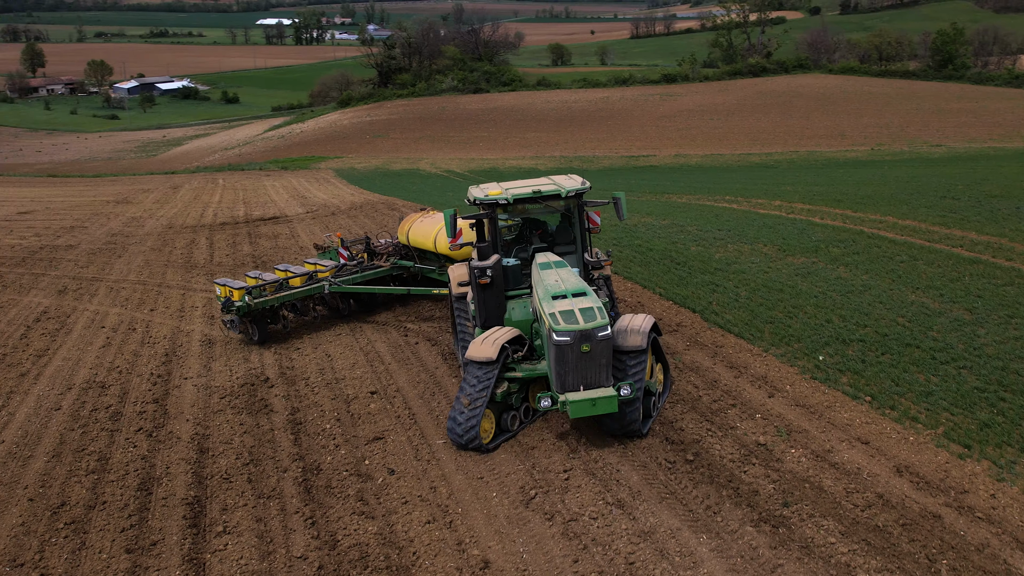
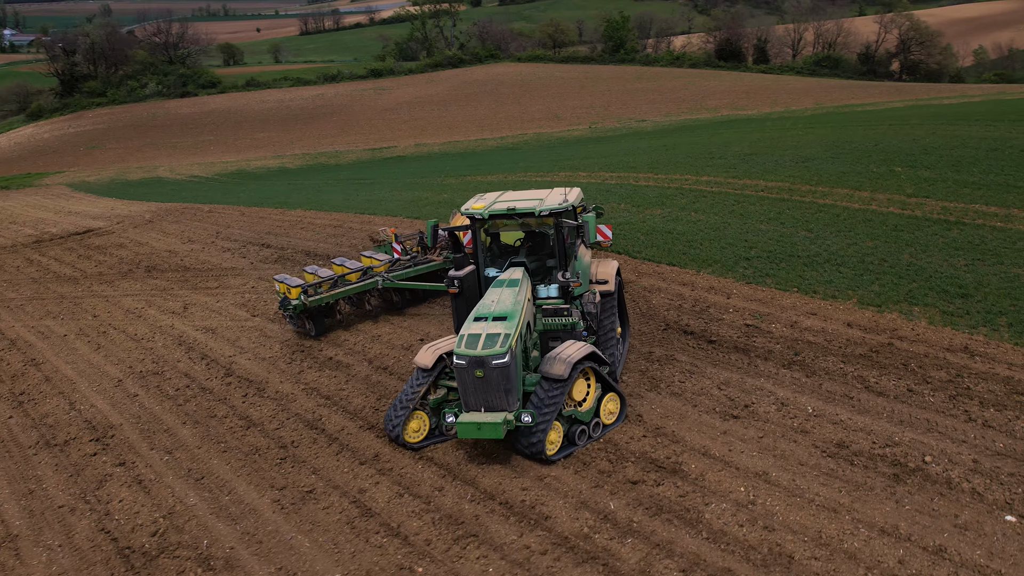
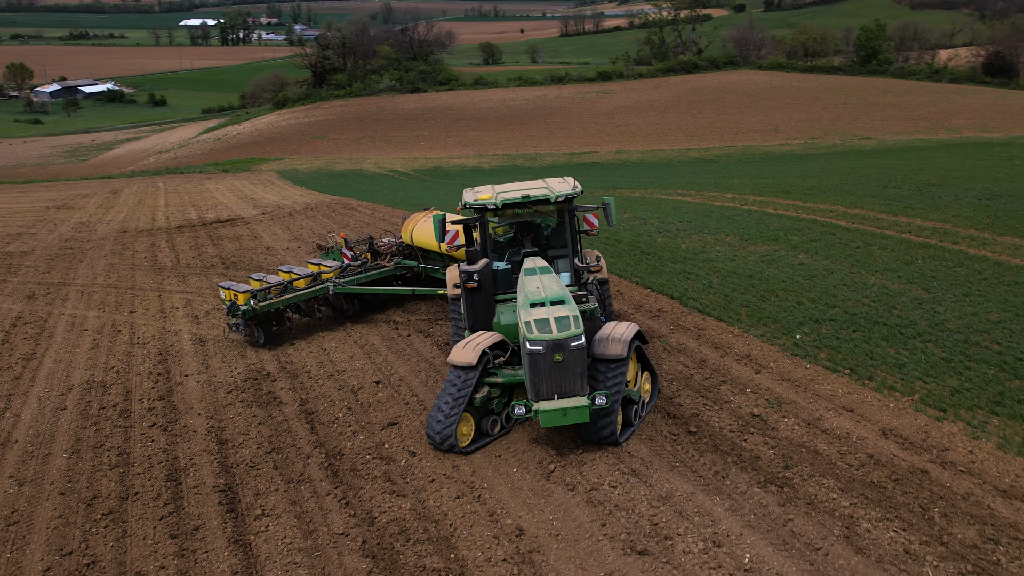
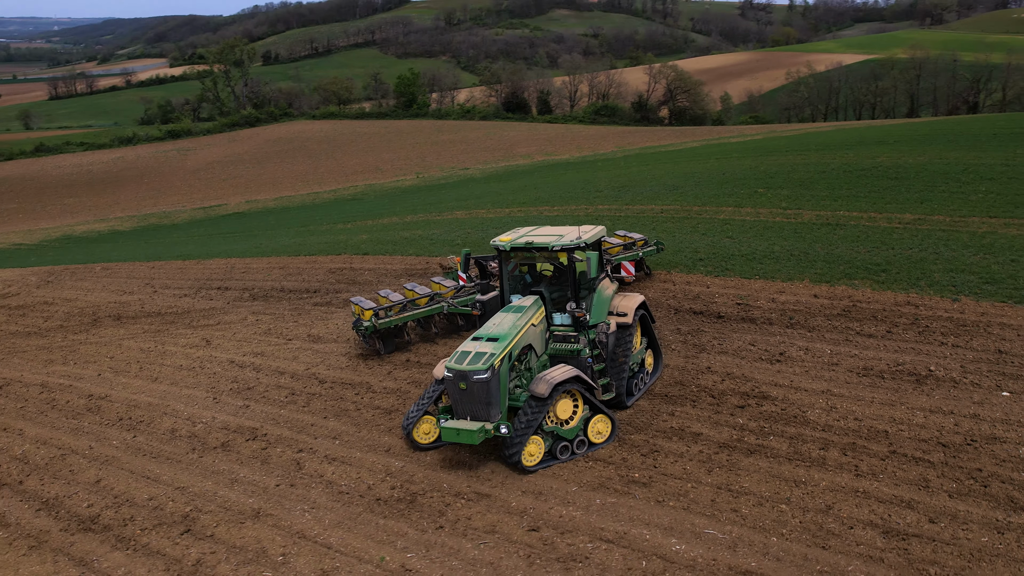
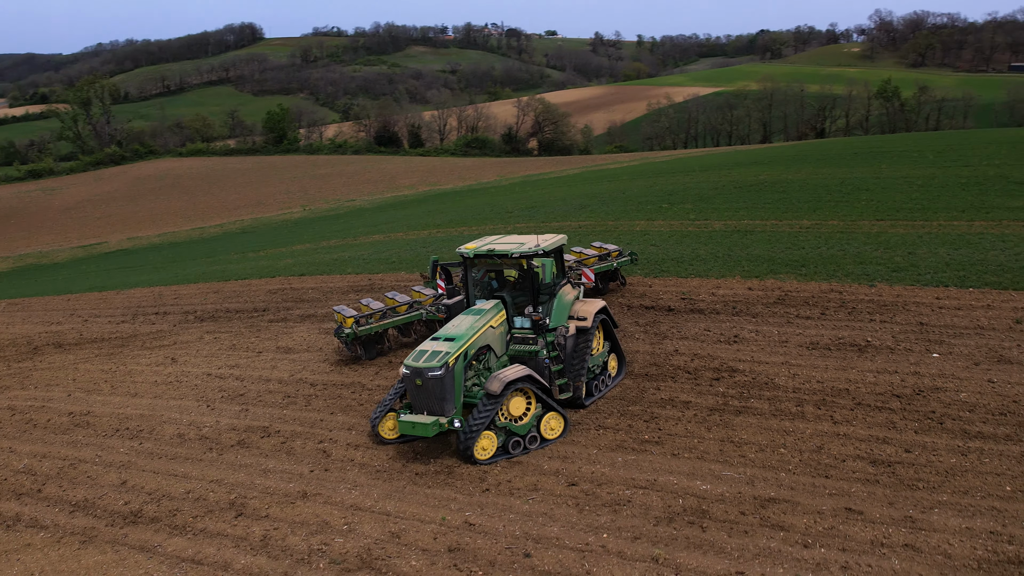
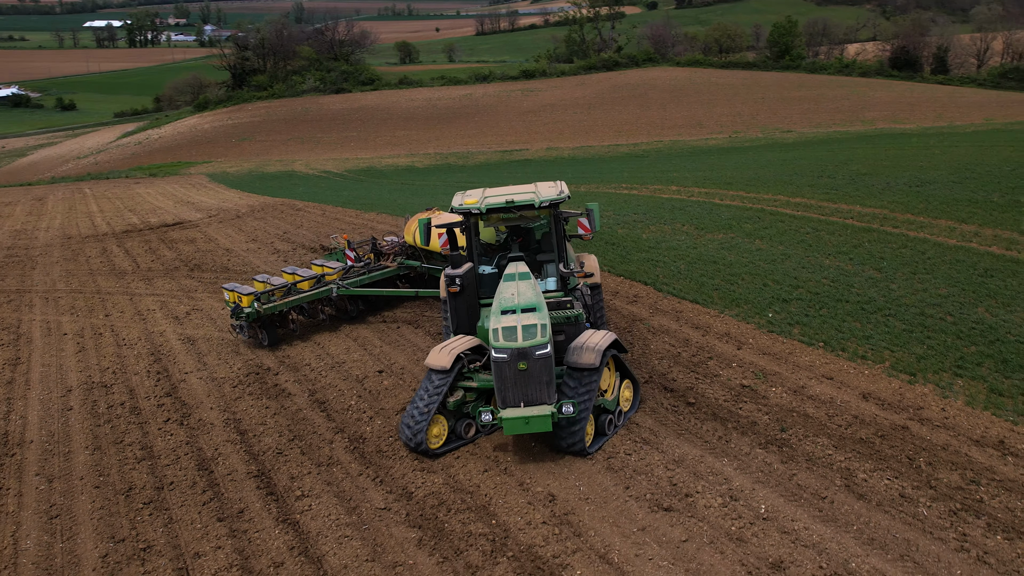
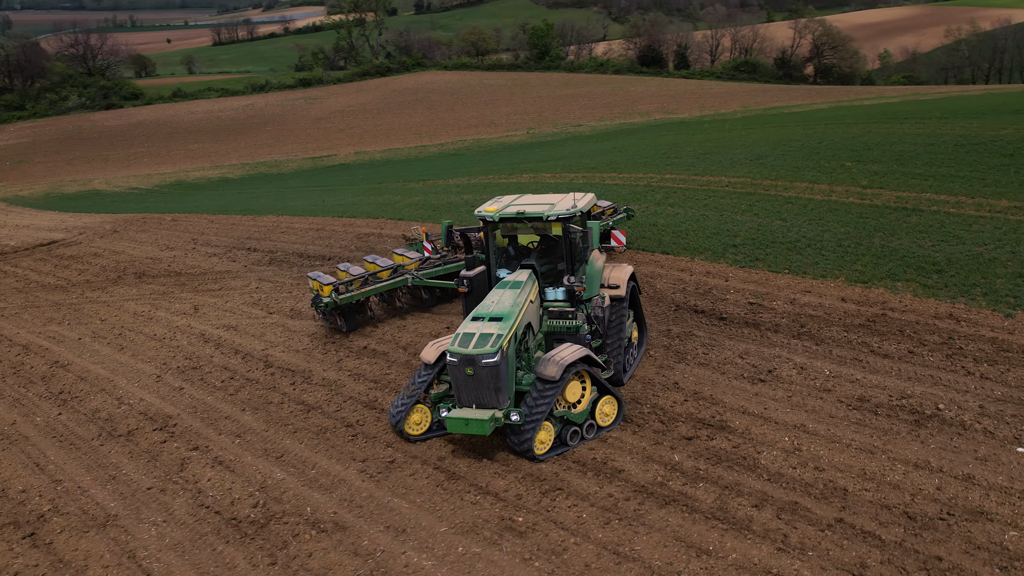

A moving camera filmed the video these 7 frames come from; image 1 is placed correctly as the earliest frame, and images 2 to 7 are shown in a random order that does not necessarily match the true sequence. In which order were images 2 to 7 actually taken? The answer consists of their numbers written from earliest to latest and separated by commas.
3, 6, 2, 7, 4, 5
